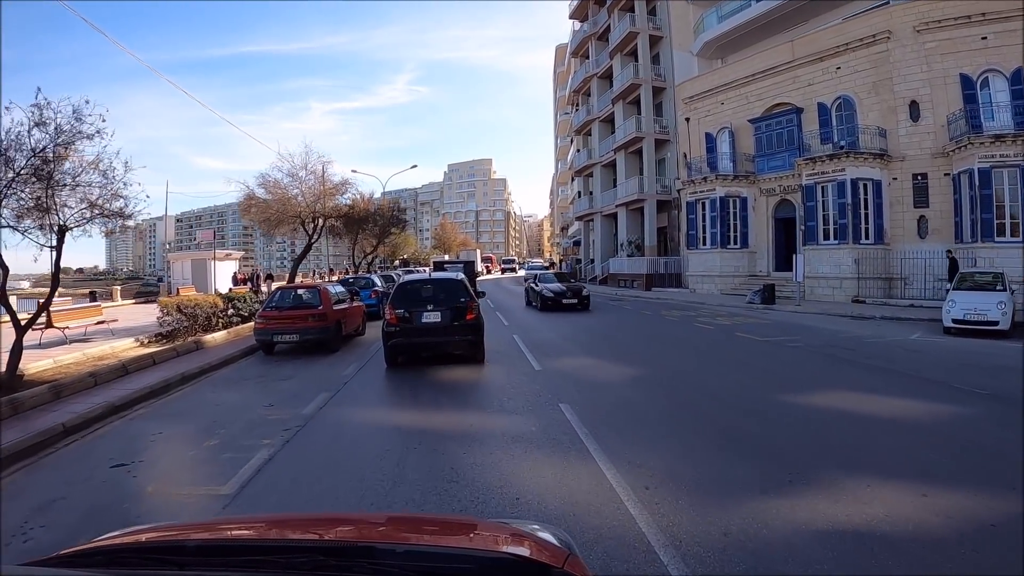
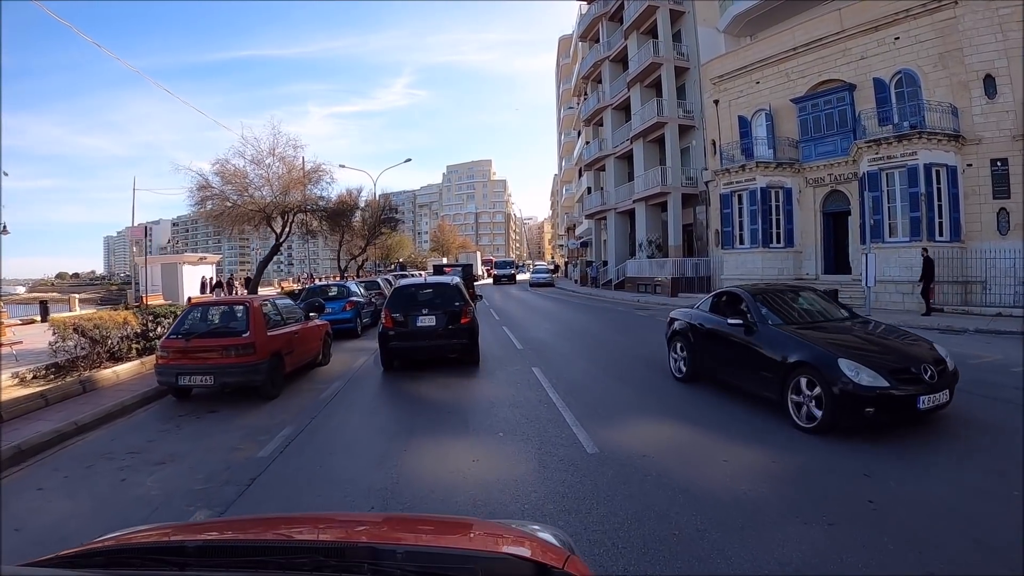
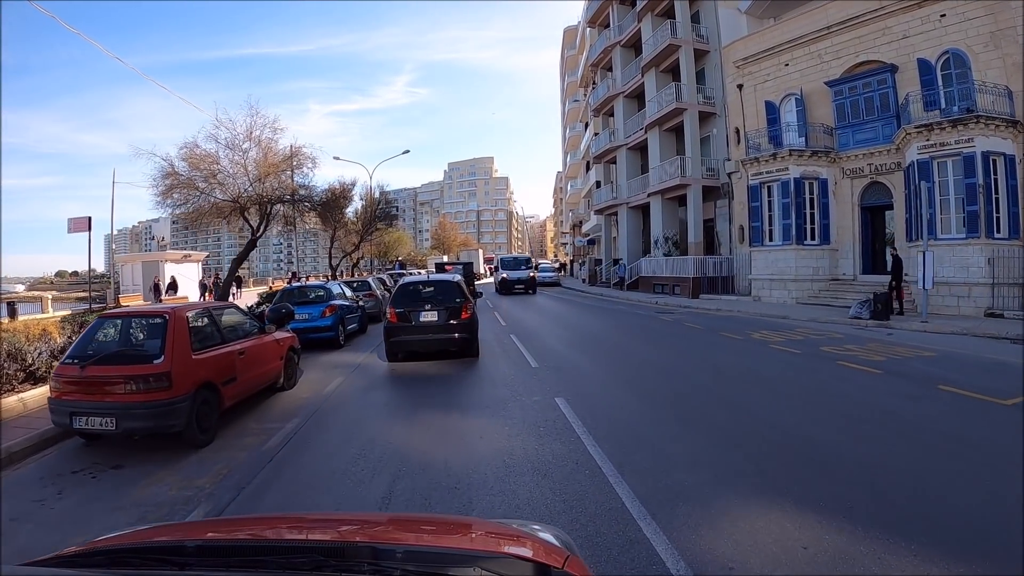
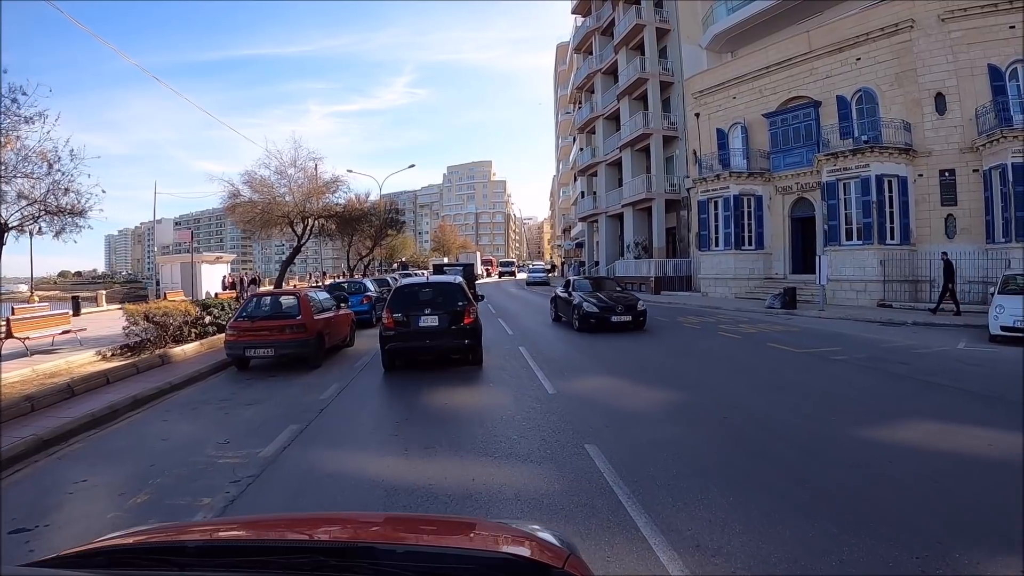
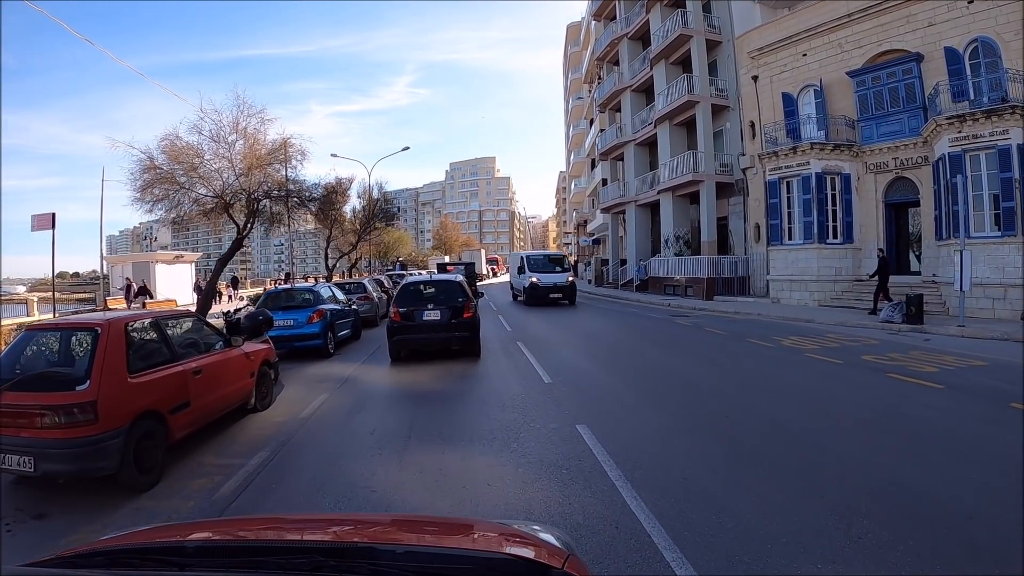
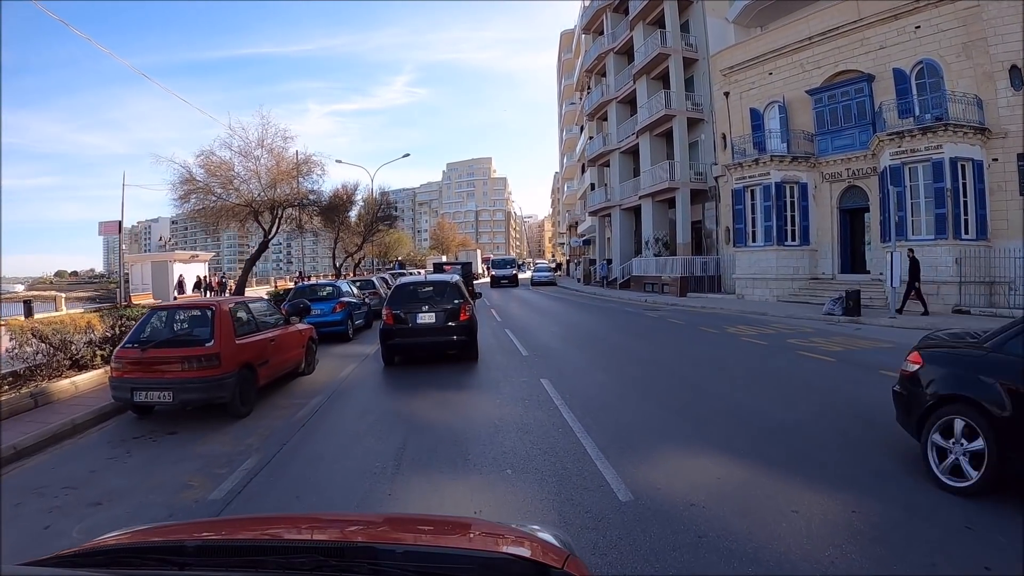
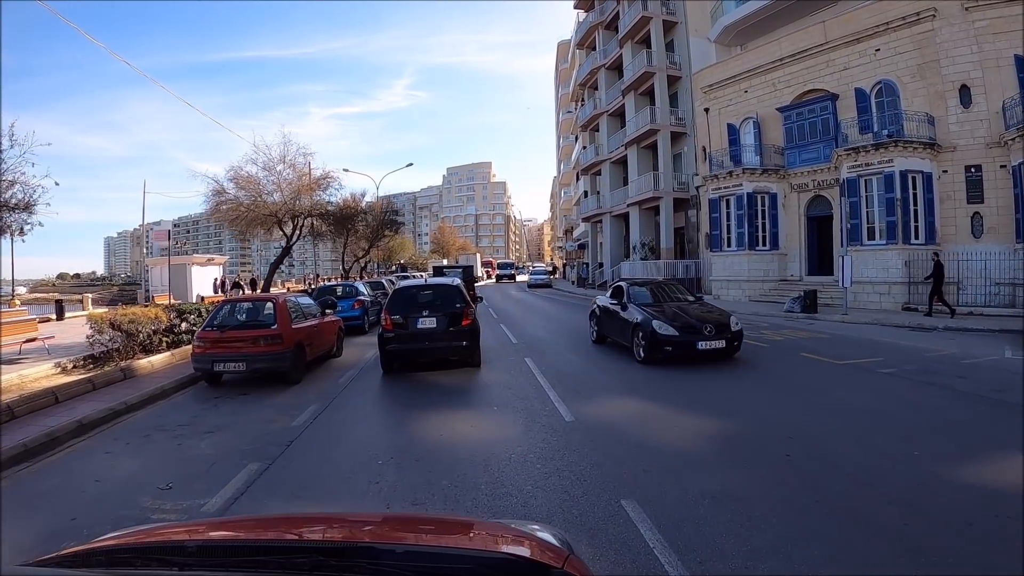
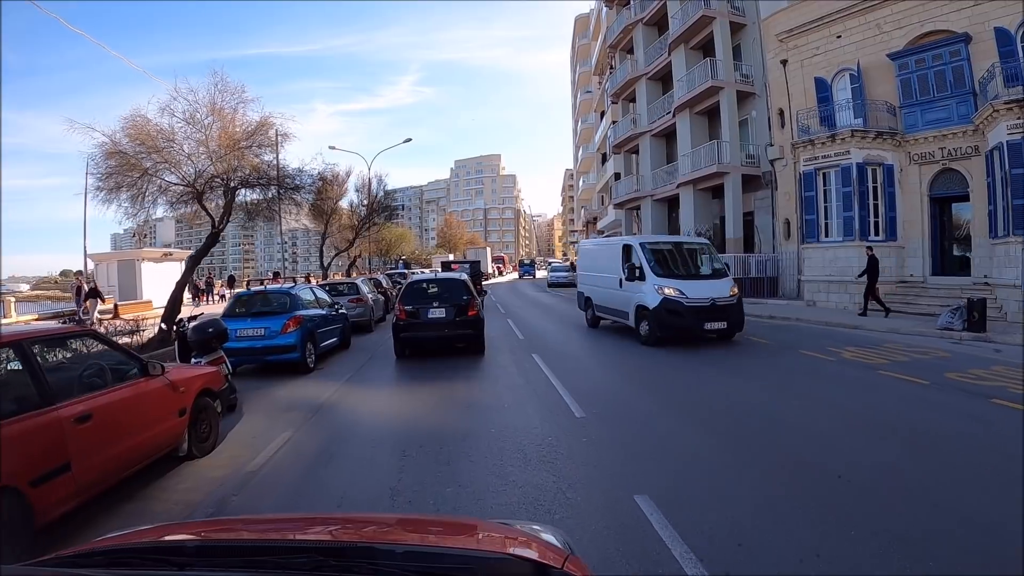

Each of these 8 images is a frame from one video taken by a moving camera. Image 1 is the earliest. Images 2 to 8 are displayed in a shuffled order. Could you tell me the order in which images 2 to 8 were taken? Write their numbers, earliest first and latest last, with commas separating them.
4, 7, 2, 6, 3, 5, 8
